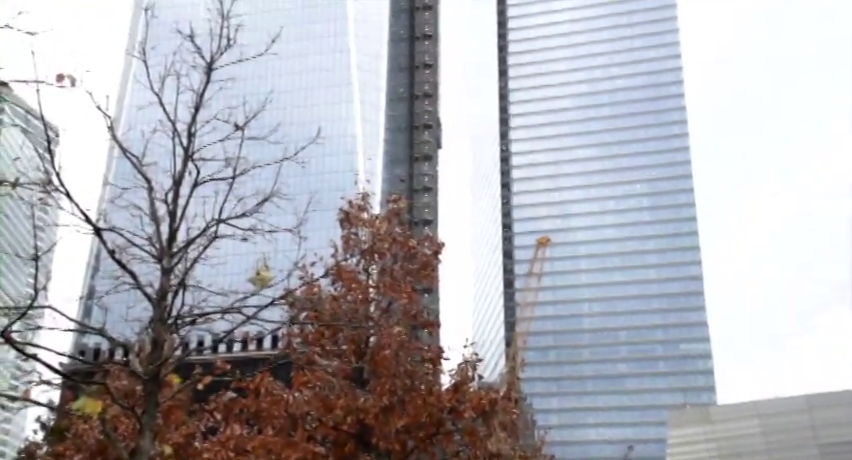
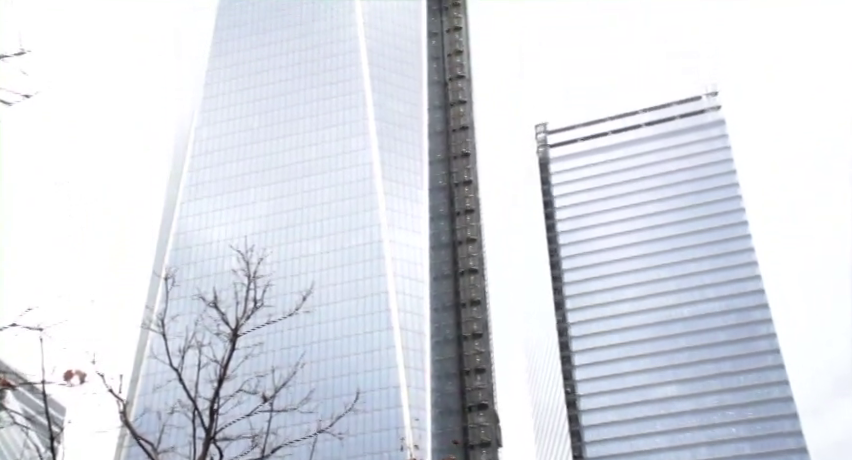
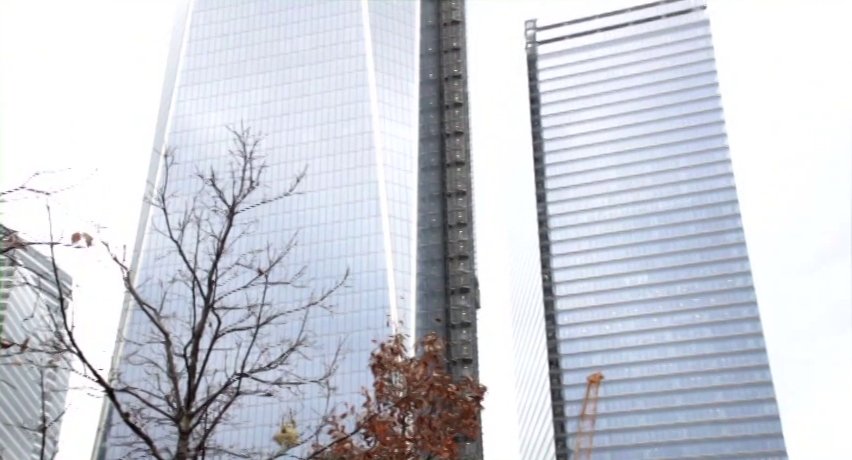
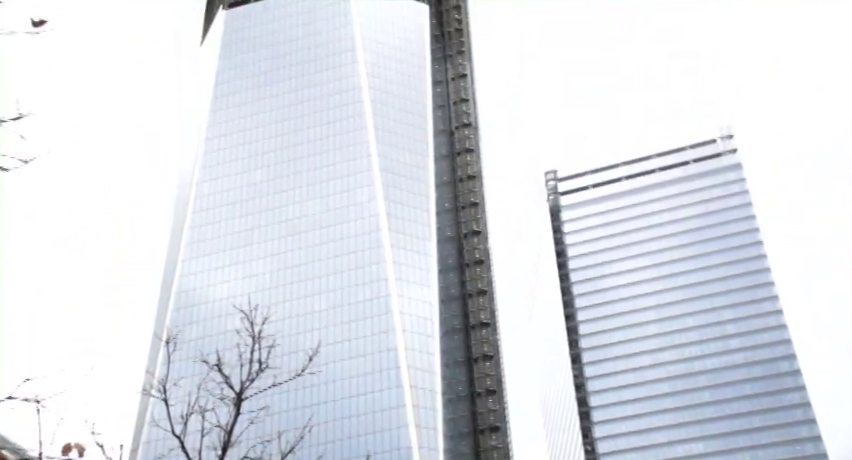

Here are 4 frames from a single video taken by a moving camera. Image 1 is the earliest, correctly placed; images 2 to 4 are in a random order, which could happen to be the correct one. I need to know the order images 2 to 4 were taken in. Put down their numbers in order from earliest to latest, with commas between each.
3, 2, 4
